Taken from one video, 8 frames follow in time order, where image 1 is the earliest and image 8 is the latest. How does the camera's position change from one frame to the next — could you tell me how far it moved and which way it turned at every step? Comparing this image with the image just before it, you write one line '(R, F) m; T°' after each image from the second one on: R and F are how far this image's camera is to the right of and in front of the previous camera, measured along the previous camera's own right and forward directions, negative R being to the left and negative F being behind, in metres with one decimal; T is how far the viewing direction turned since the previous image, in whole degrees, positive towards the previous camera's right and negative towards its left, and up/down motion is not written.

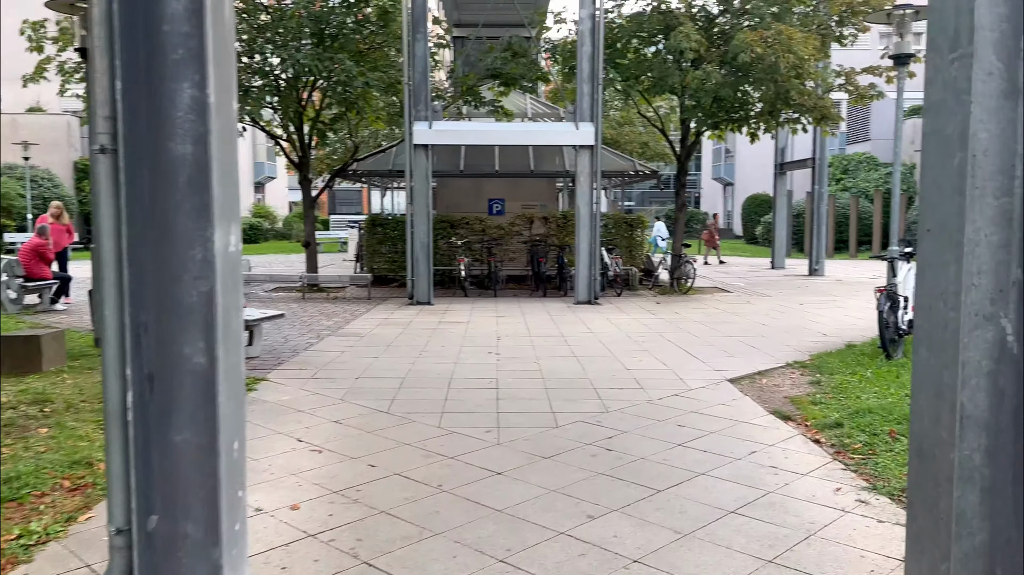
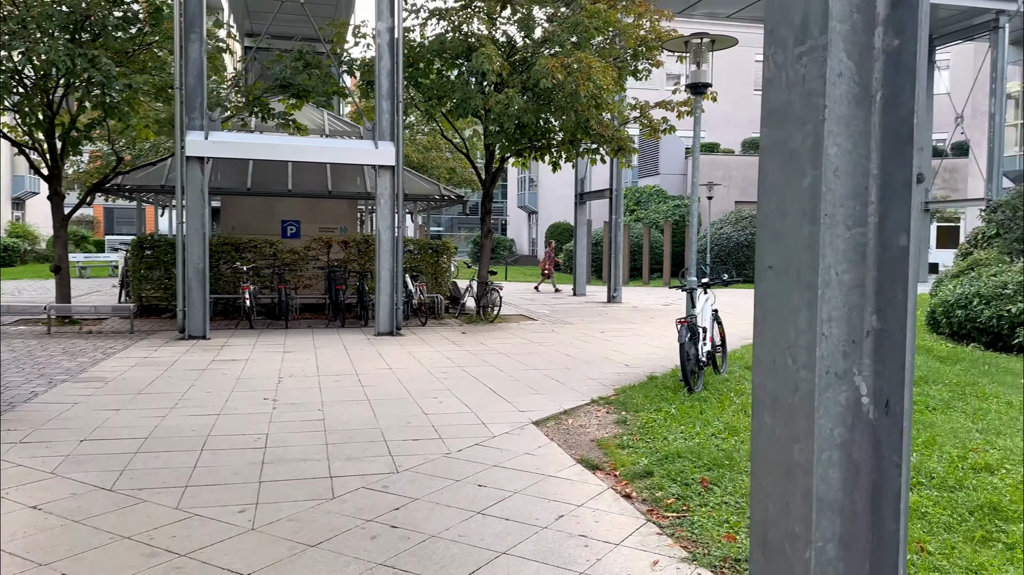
(+0.2, +0.7) m; +14°
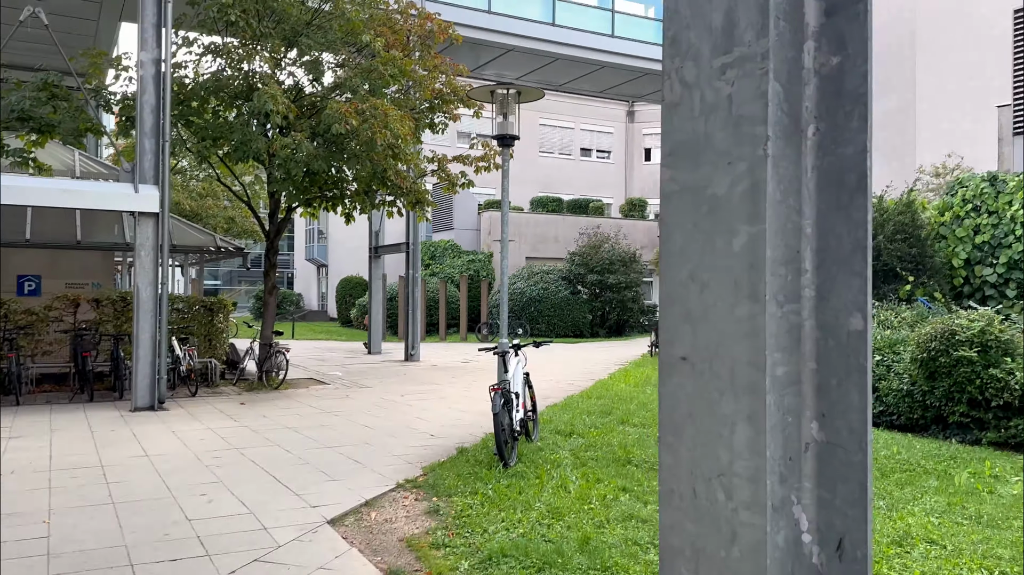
(0.0, +0.7) m; +15°
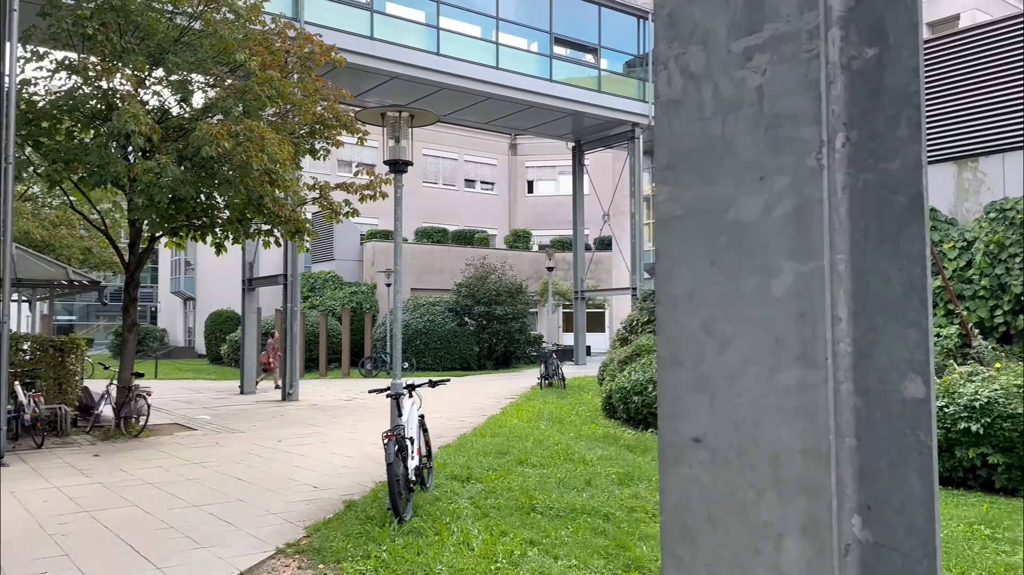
(-0.1, +0.4) m; +9°
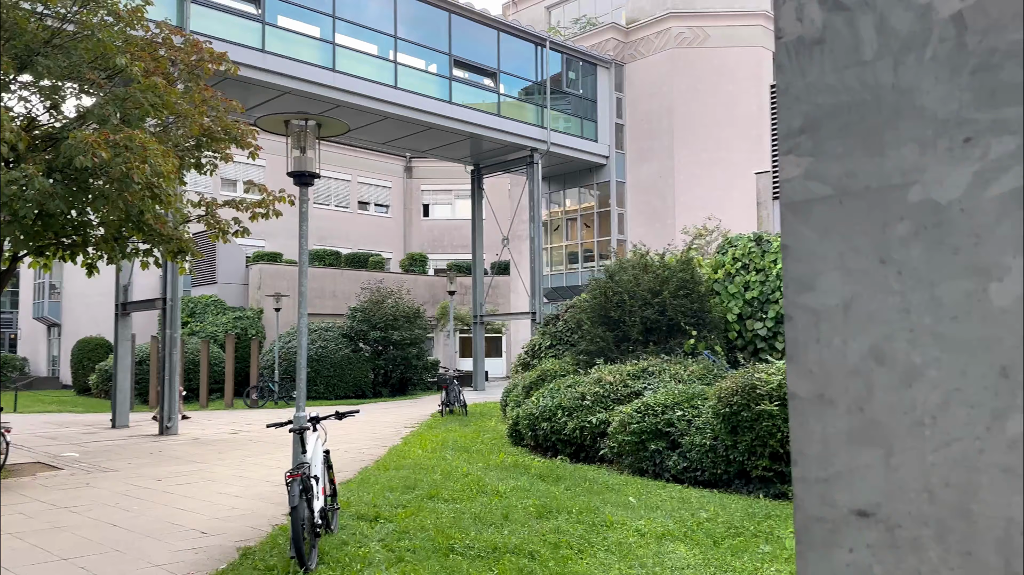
(-0.2, +0.4) m; +8°
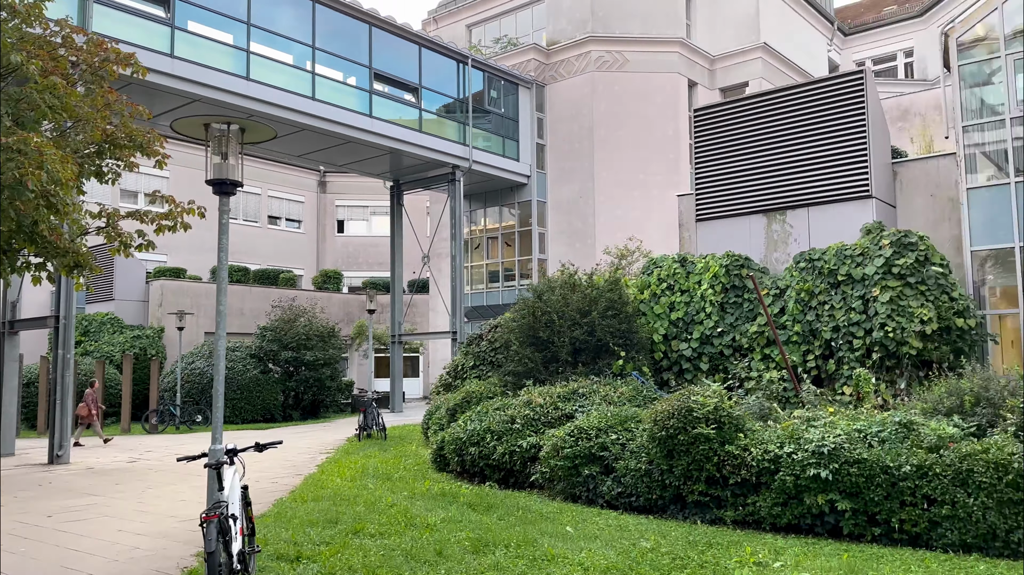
(-0.2, +0.3) m; +6°
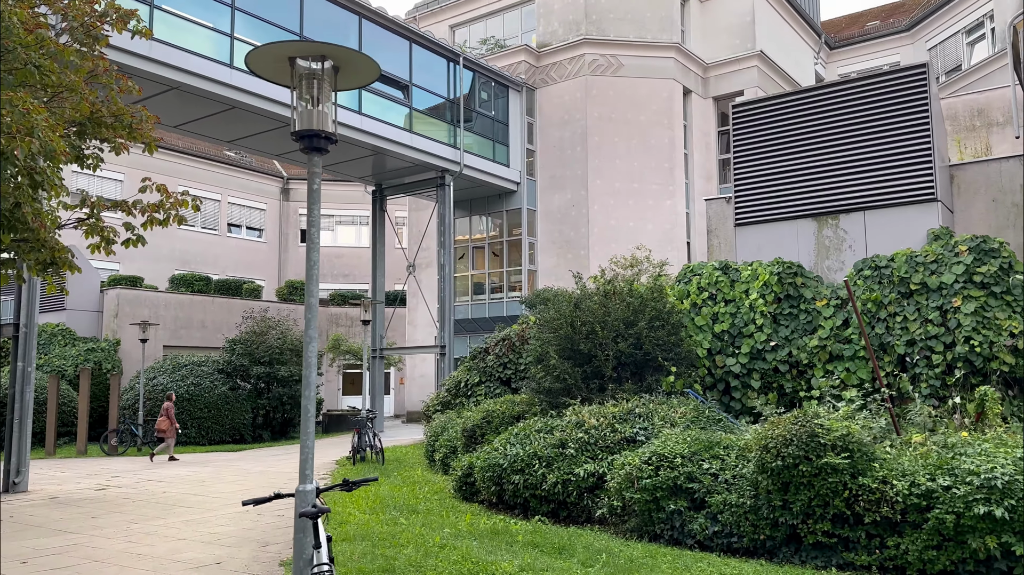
(-1.2, +1.3) m; +4°
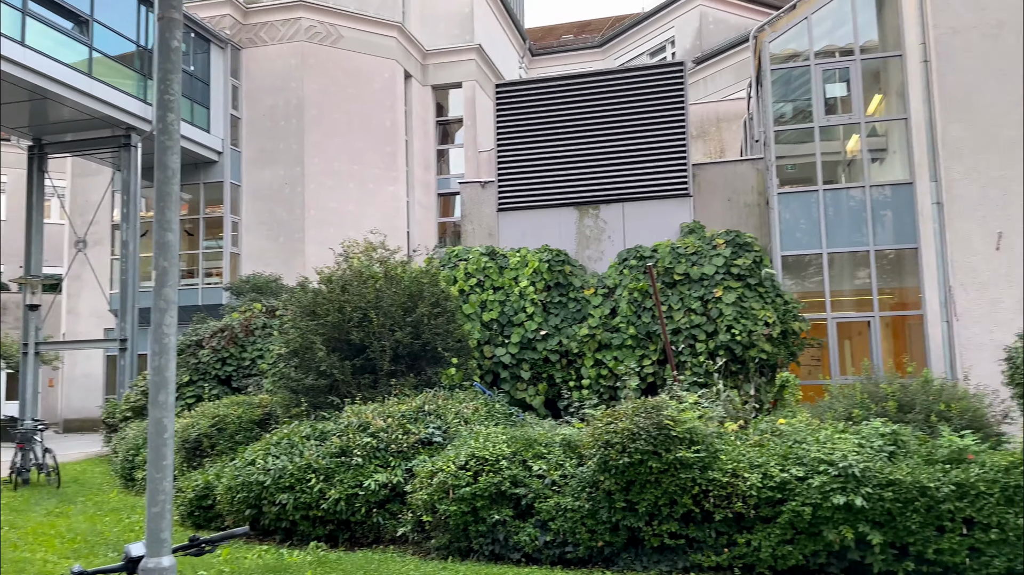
(-1.0, +1.5) m; +24°
